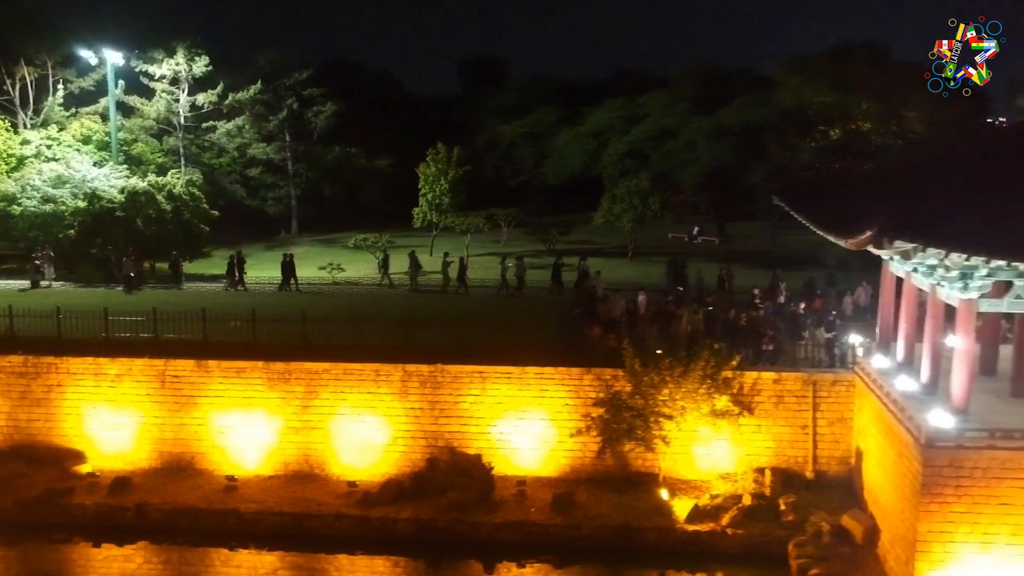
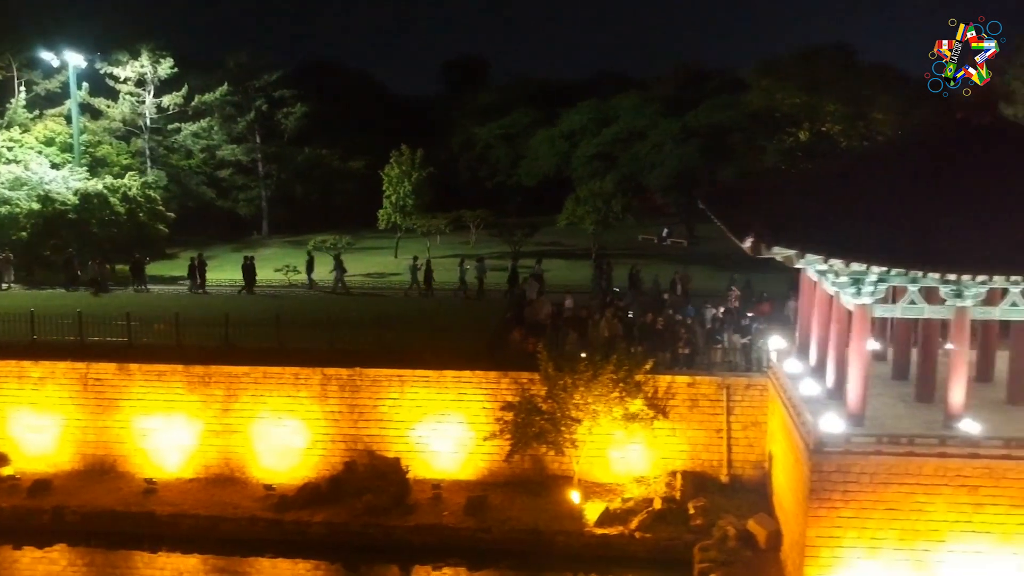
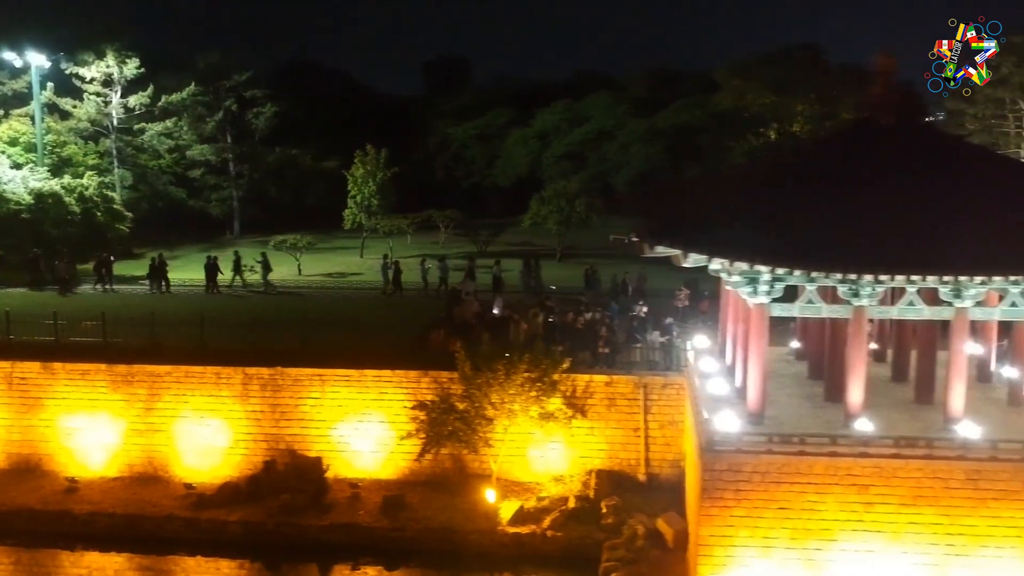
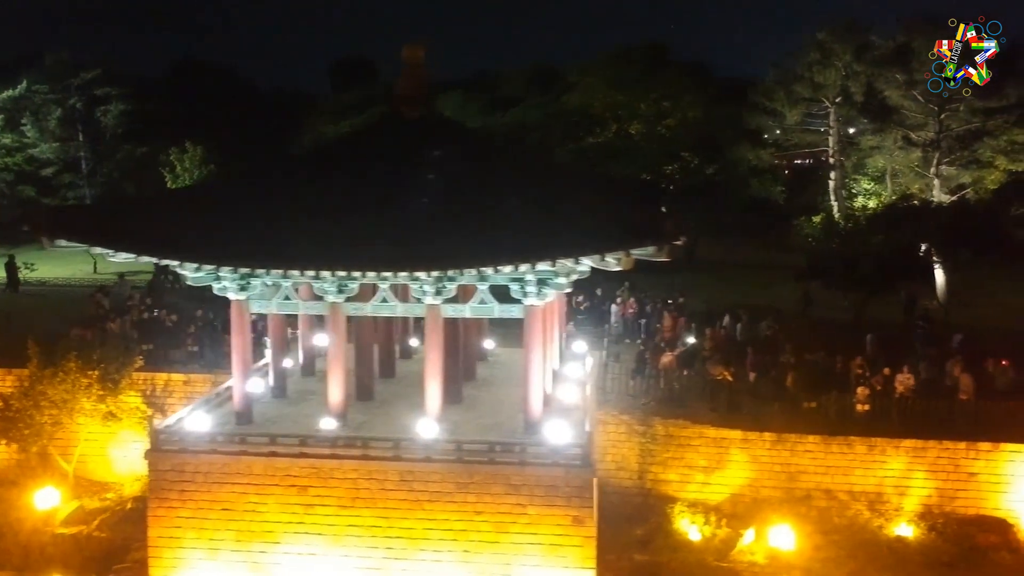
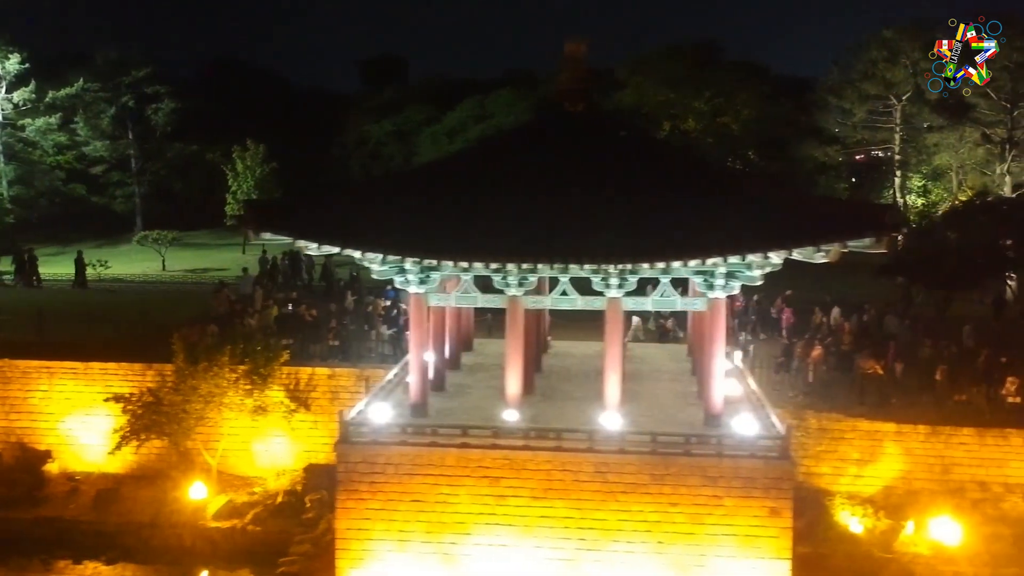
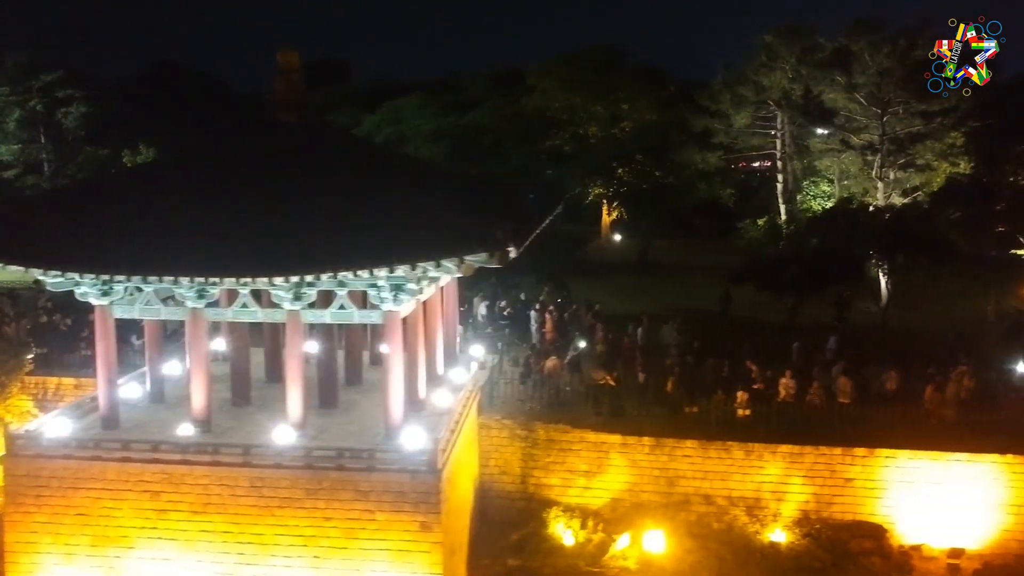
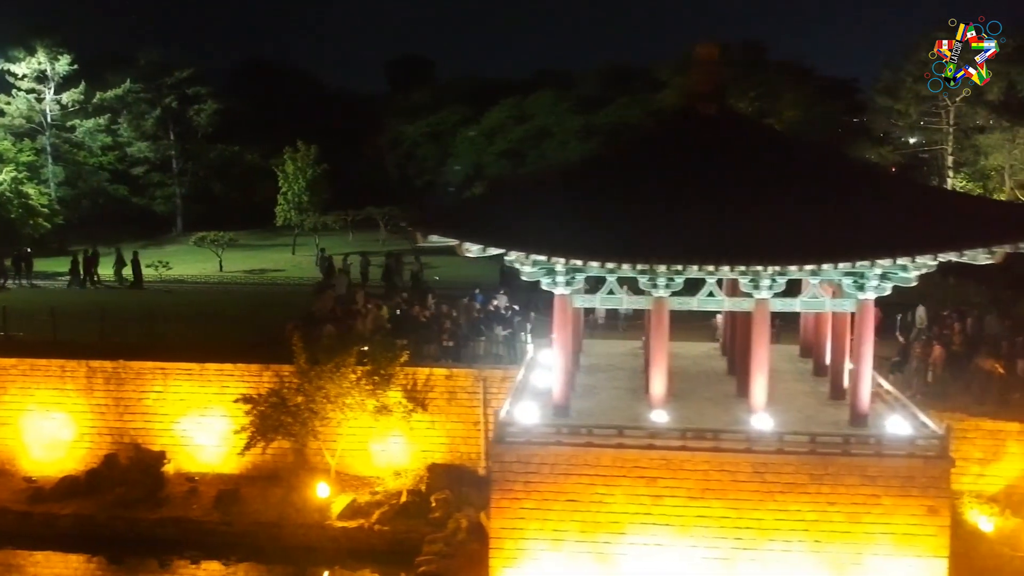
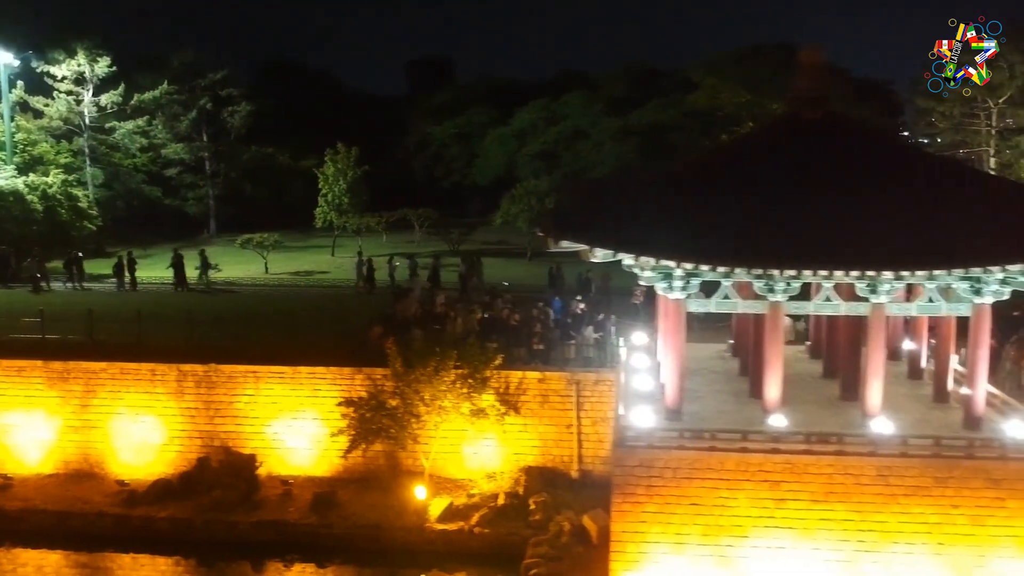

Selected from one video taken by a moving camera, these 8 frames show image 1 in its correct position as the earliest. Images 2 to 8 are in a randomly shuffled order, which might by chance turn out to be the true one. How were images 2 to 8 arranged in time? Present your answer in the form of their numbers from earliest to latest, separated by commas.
2, 3, 8, 7, 5, 4, 6
